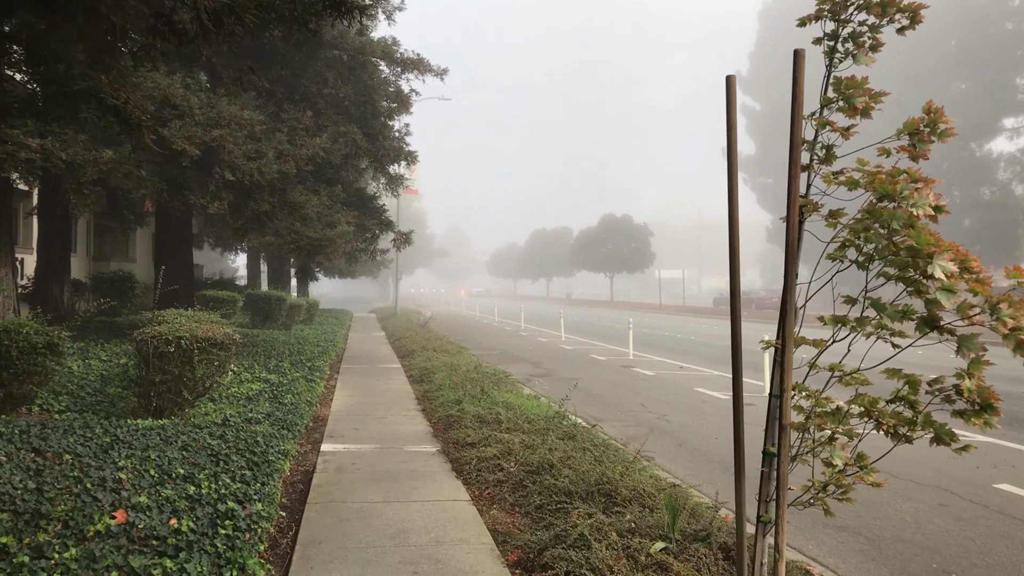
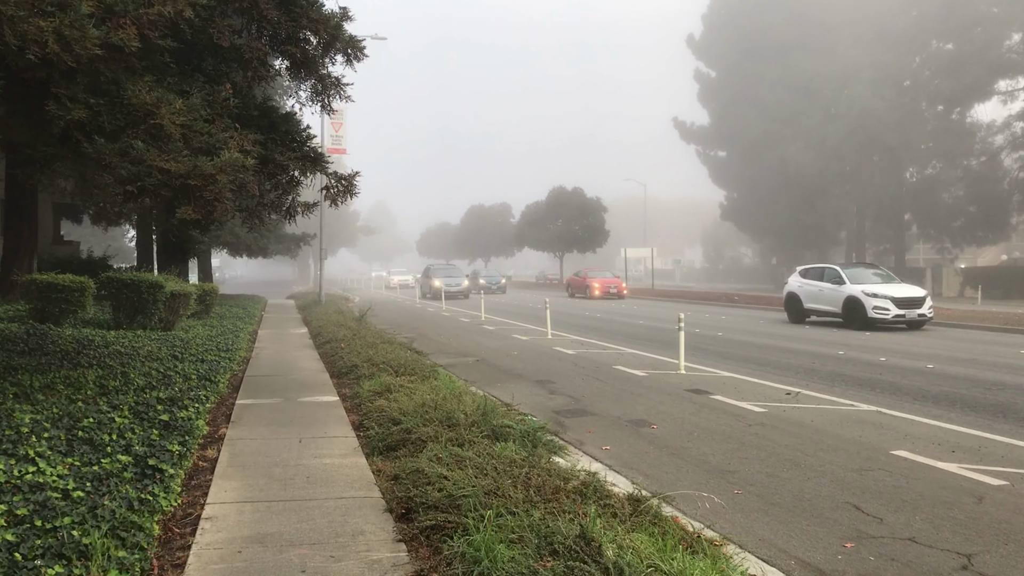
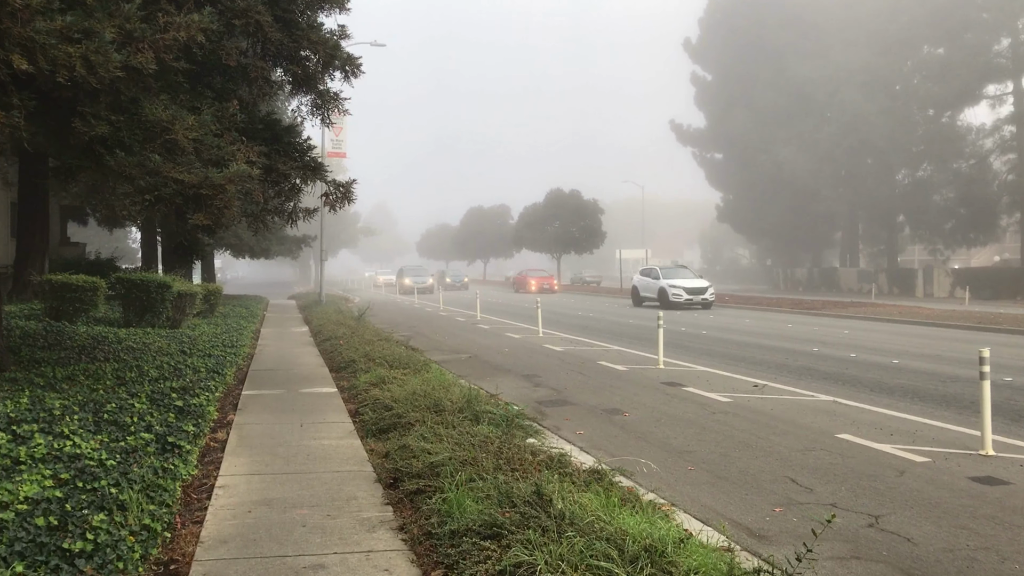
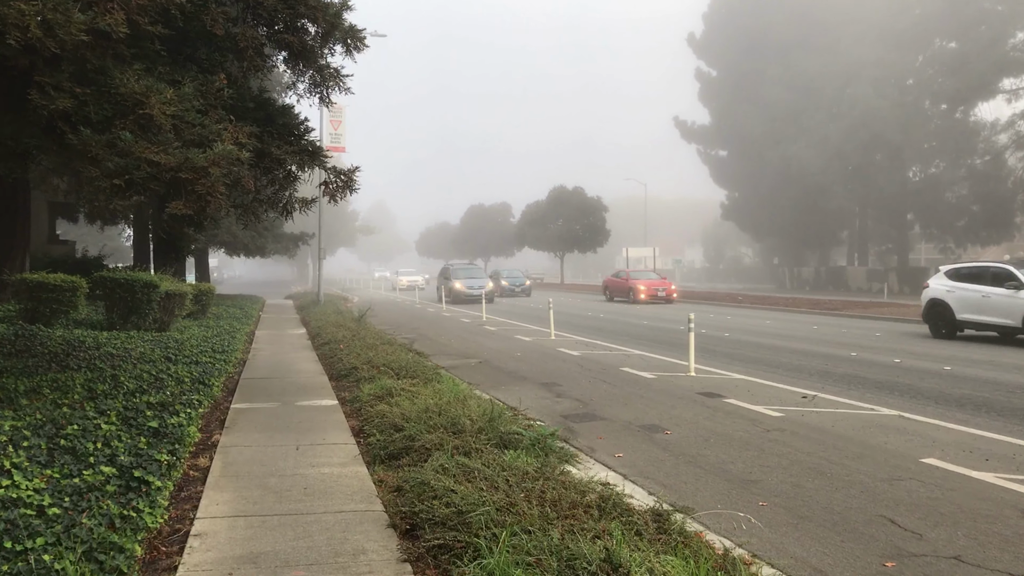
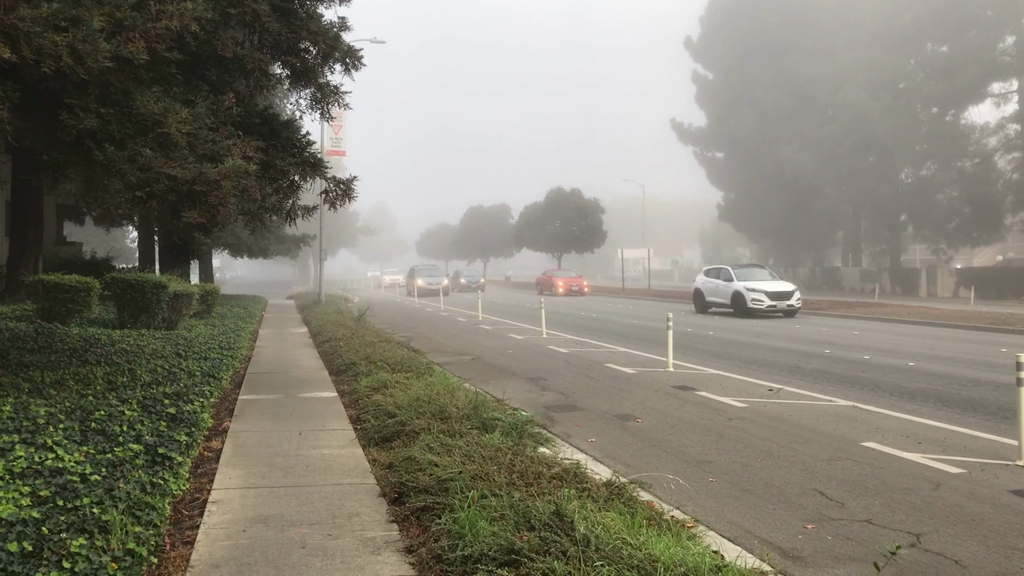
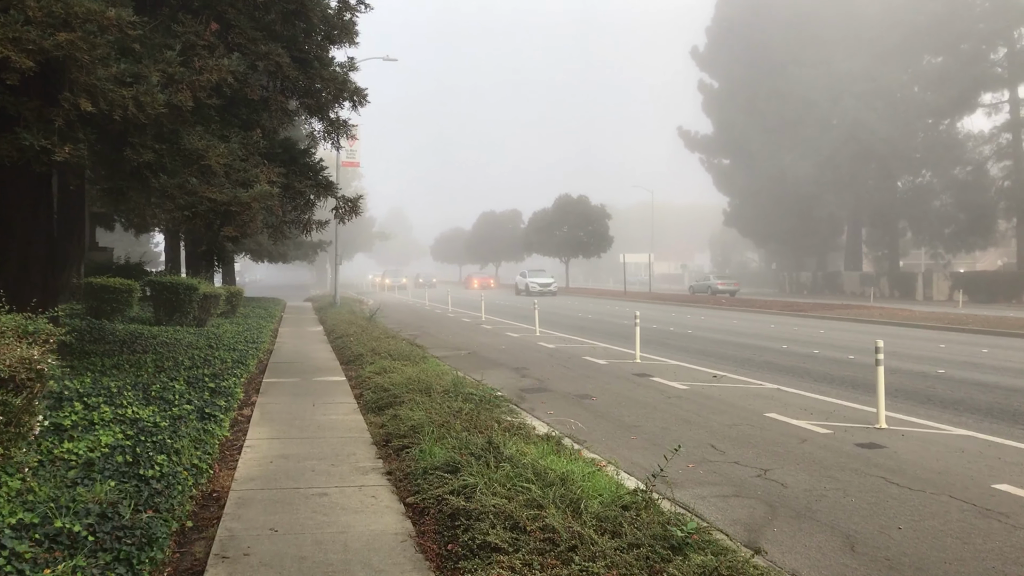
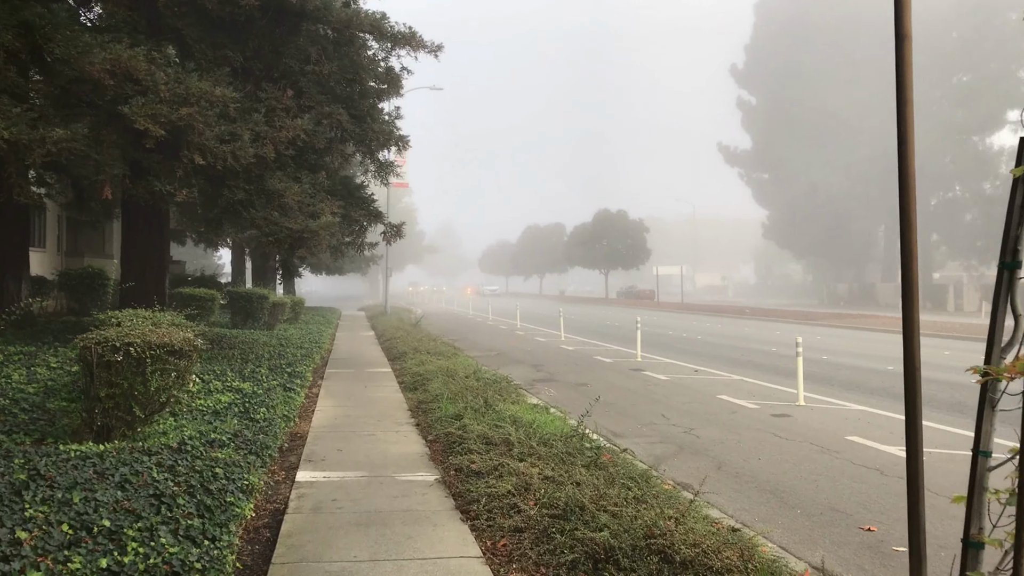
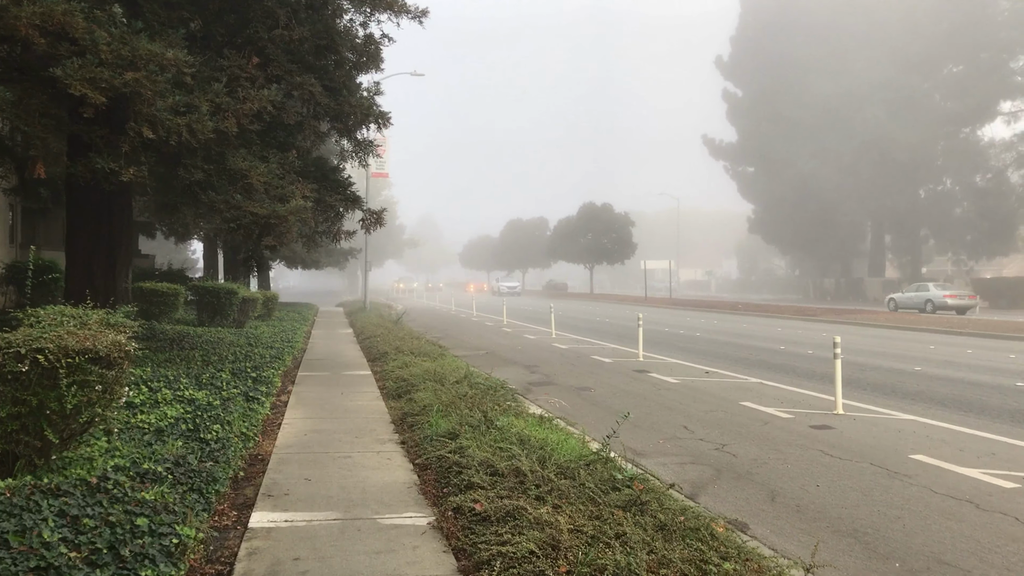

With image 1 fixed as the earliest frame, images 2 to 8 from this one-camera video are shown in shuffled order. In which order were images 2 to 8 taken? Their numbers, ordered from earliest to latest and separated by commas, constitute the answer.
7, 8, 6, 3, 5, 2, 4
